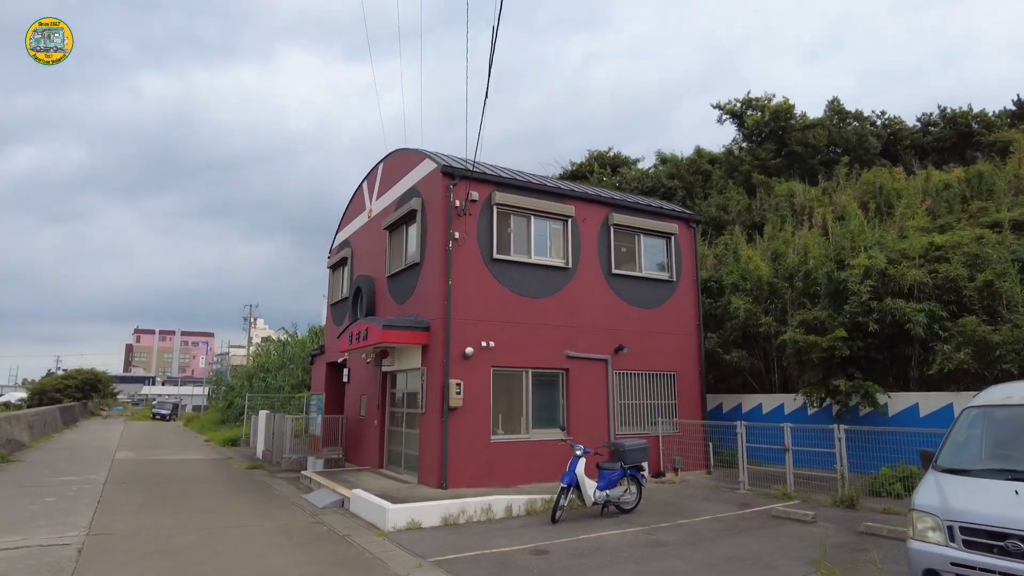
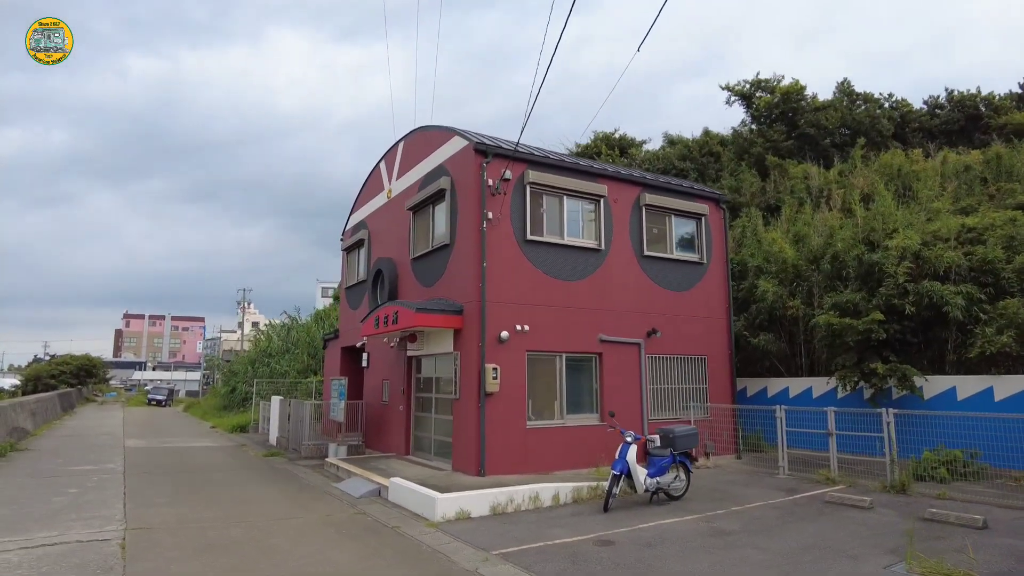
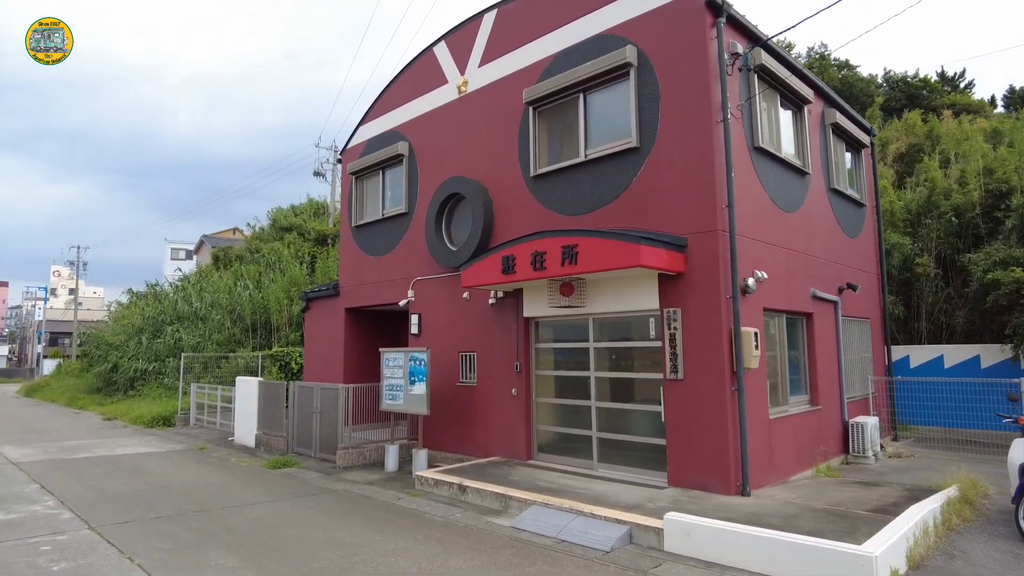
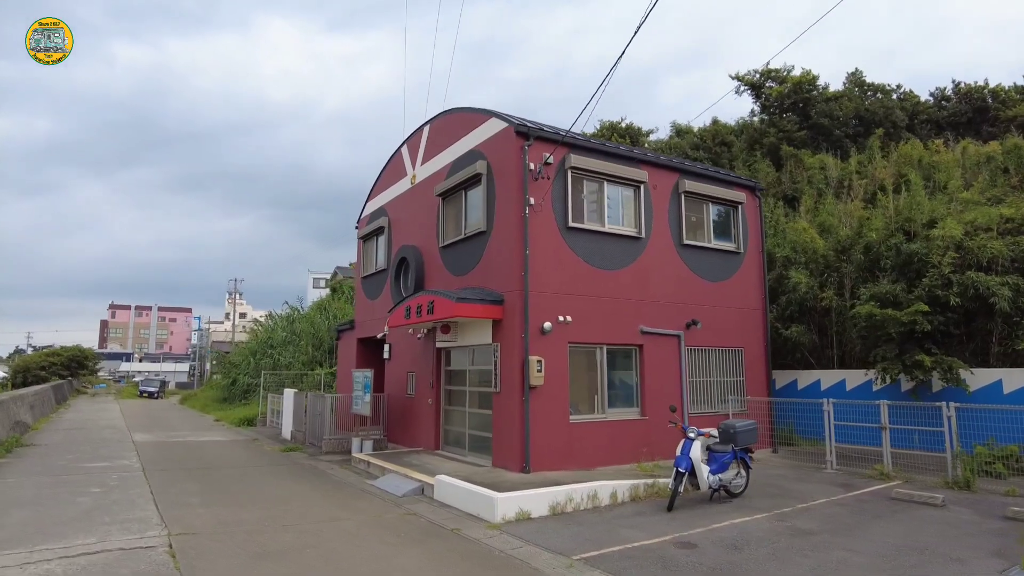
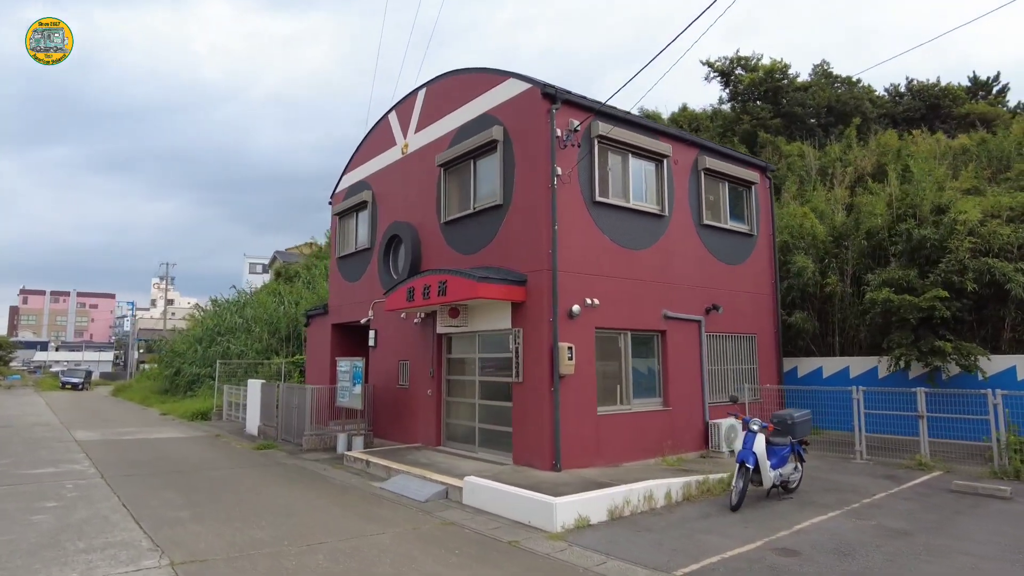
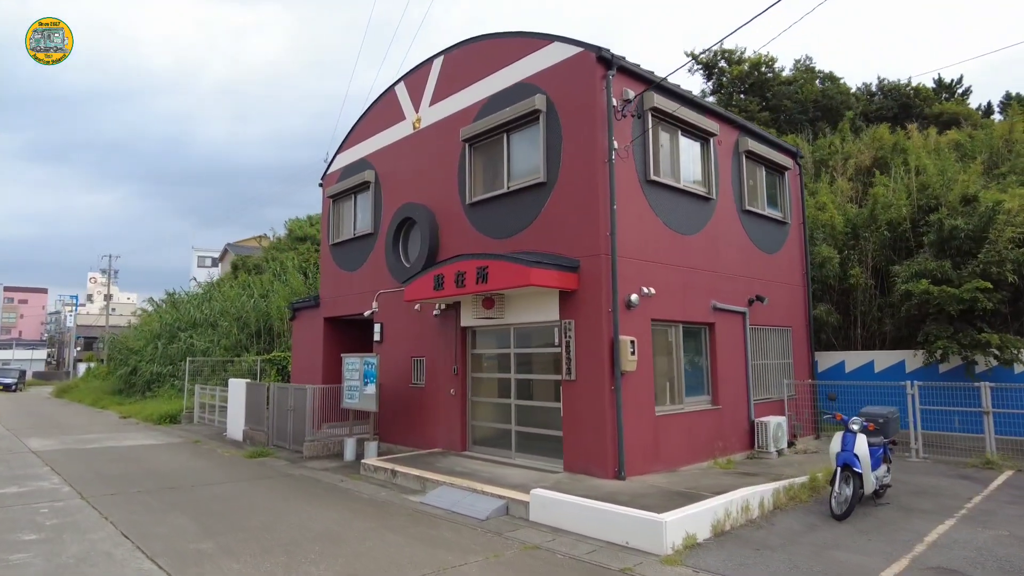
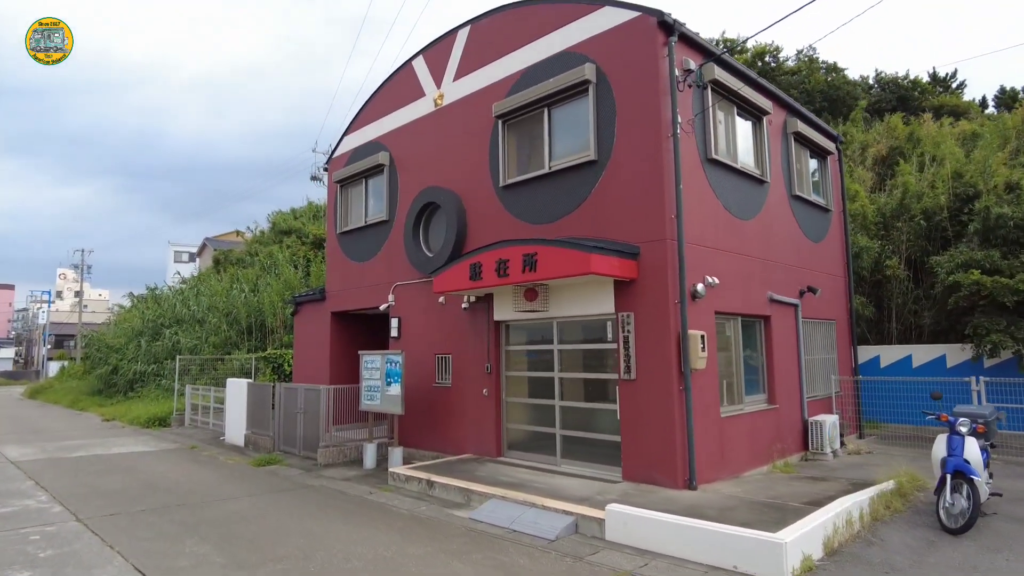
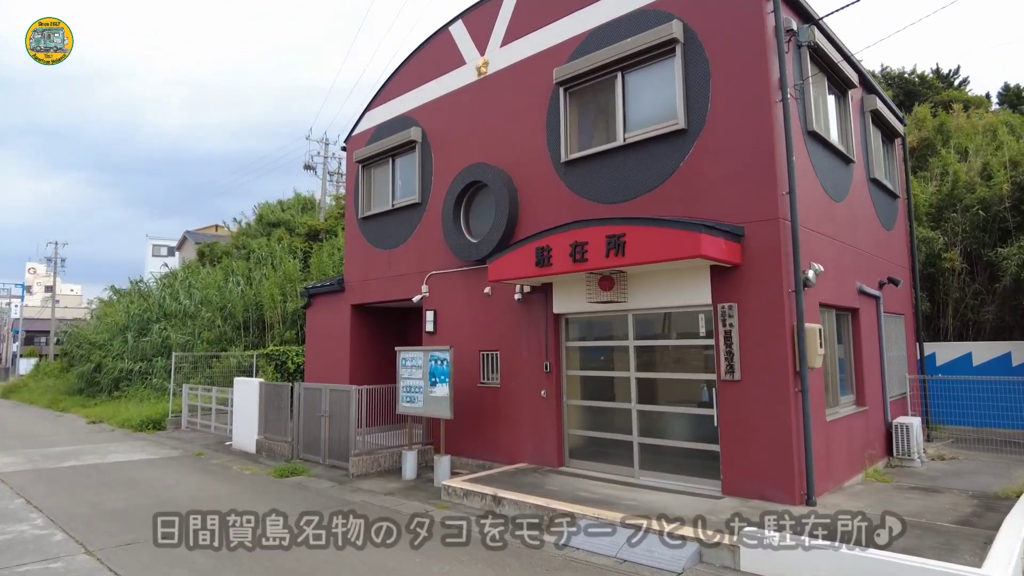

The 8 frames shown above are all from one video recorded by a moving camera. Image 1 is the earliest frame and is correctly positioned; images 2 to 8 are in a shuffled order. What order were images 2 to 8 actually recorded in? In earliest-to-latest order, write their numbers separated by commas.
2, 4, 5, 6, 7, 3, 8
